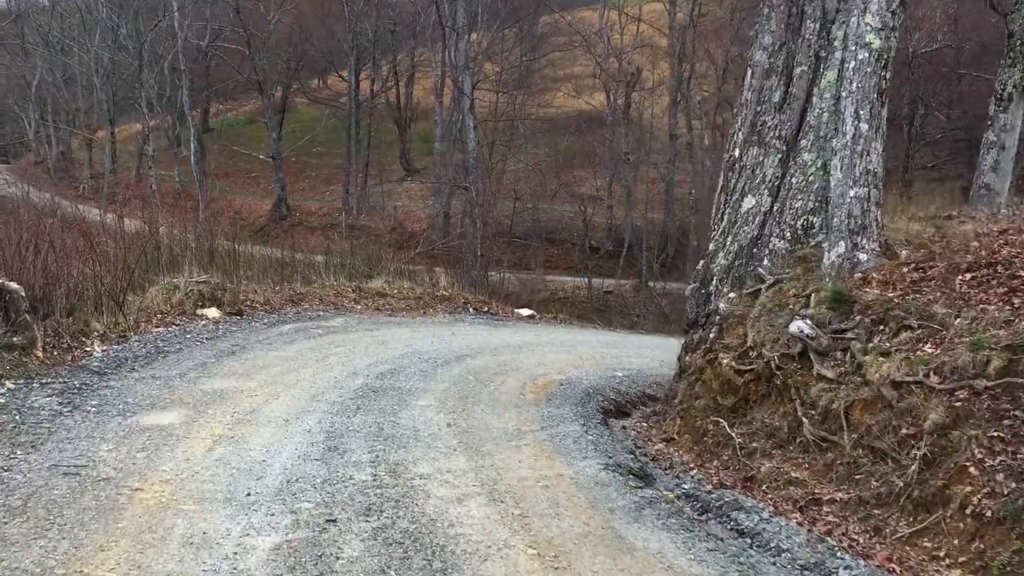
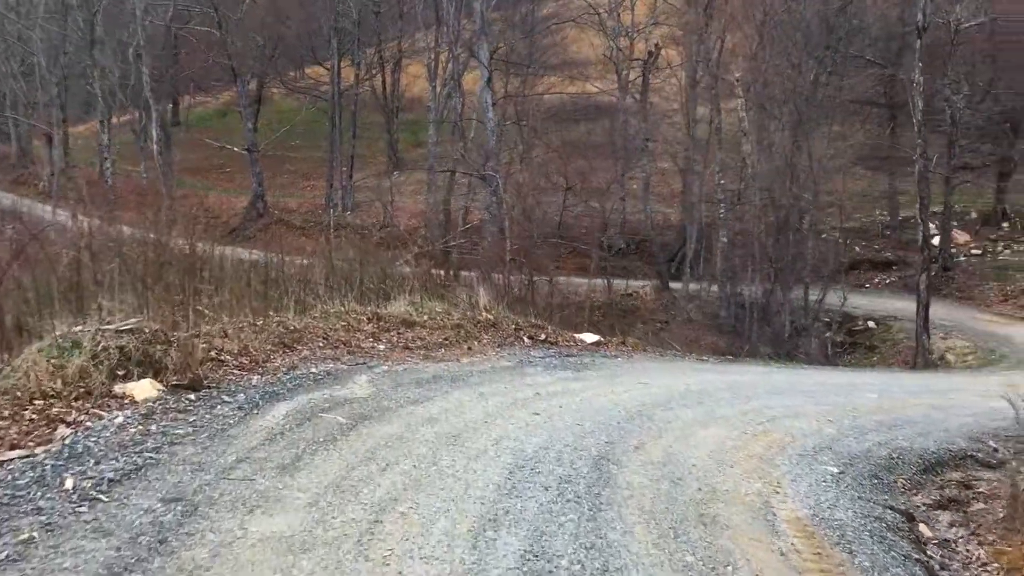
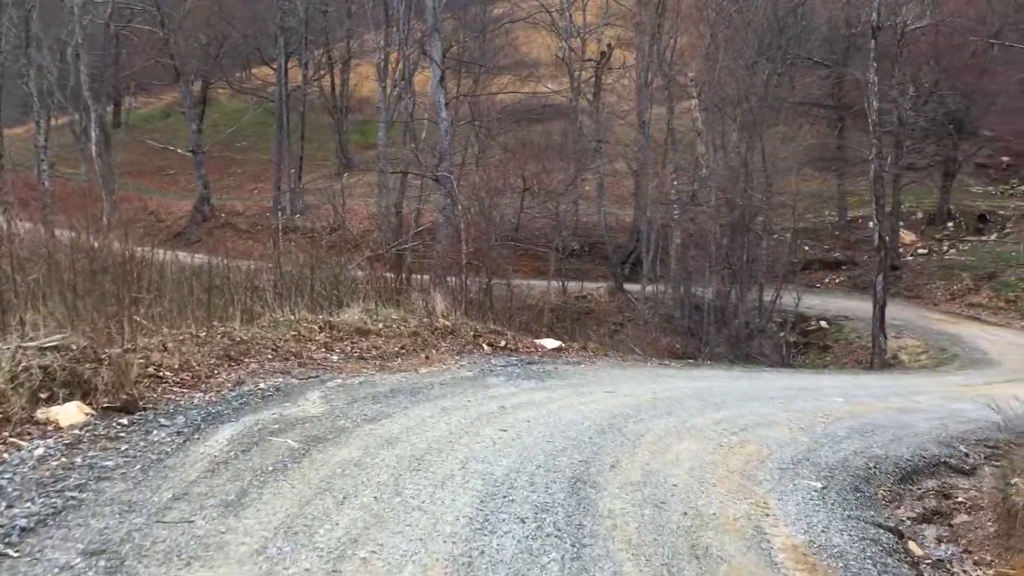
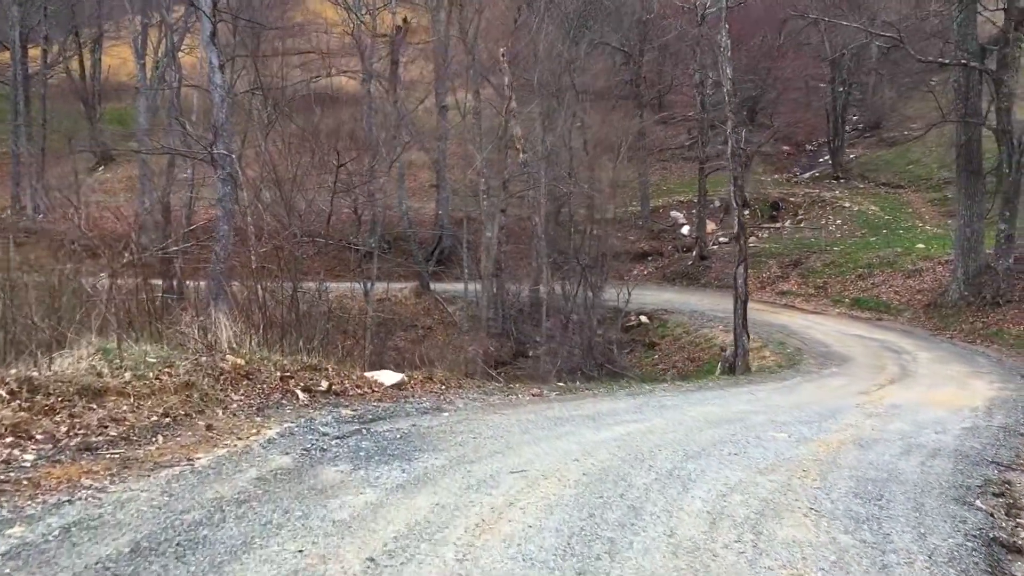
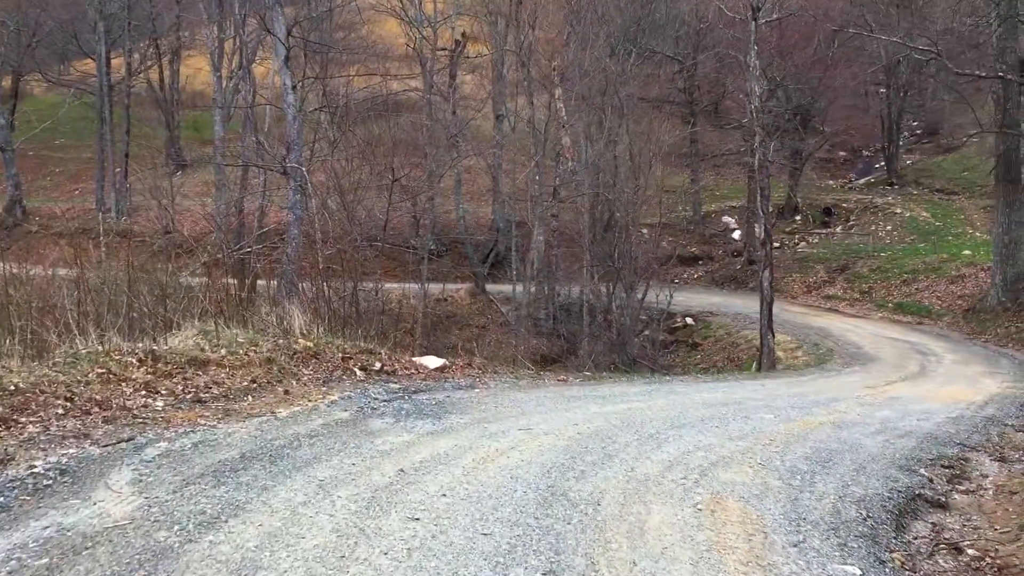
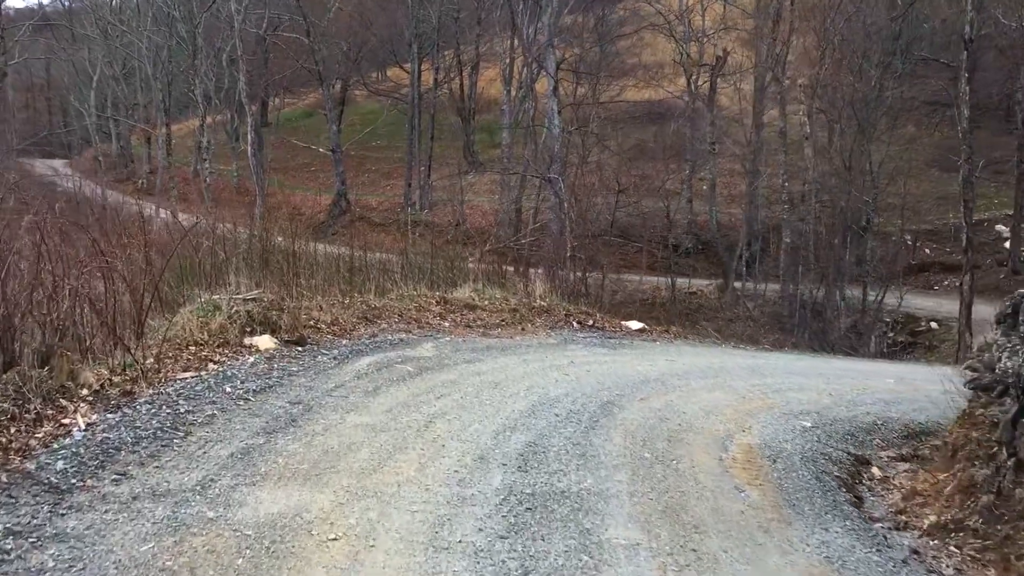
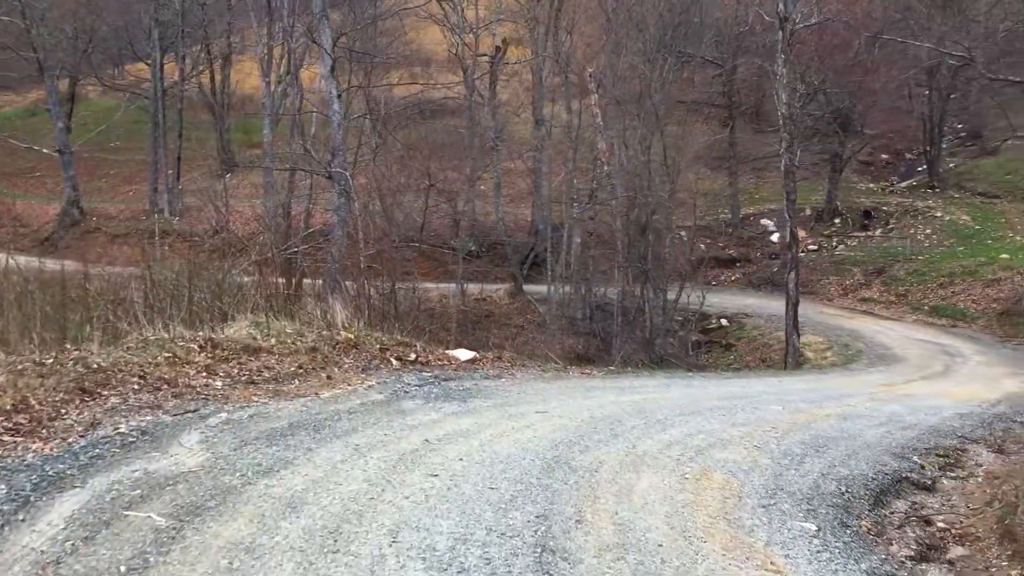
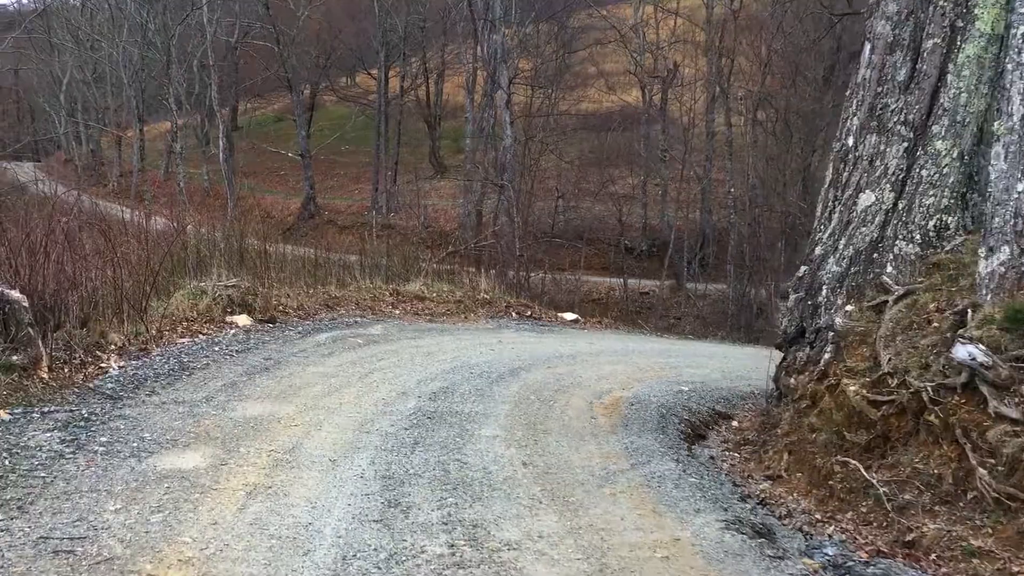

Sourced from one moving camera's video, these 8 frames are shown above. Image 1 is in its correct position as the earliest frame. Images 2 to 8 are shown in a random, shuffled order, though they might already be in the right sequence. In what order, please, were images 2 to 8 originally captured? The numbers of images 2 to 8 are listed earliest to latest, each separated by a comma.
8, 6, 2, 3, 7, 5, 4
